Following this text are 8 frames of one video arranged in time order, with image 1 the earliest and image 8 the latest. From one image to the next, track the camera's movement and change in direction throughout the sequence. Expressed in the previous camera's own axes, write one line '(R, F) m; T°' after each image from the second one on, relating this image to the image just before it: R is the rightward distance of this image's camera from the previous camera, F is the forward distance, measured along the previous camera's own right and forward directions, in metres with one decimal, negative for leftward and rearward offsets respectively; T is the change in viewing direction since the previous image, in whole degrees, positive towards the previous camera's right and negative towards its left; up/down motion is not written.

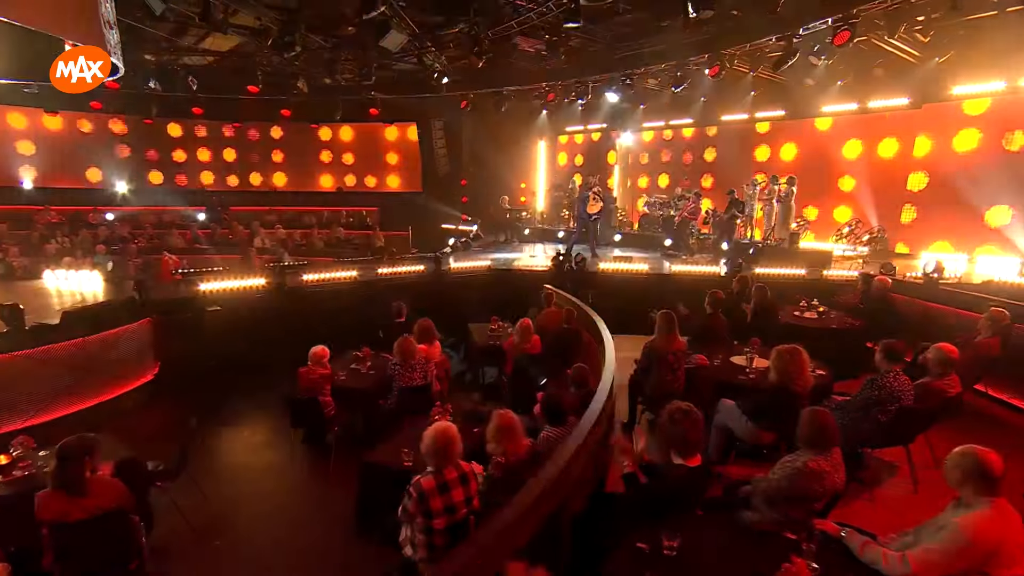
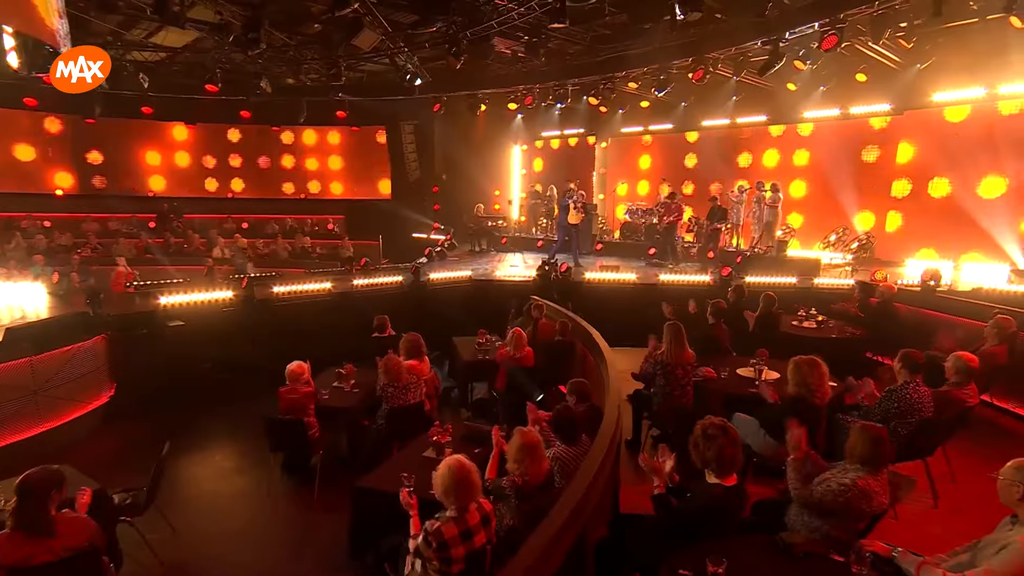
(-0.7, +0.5) m; +5°
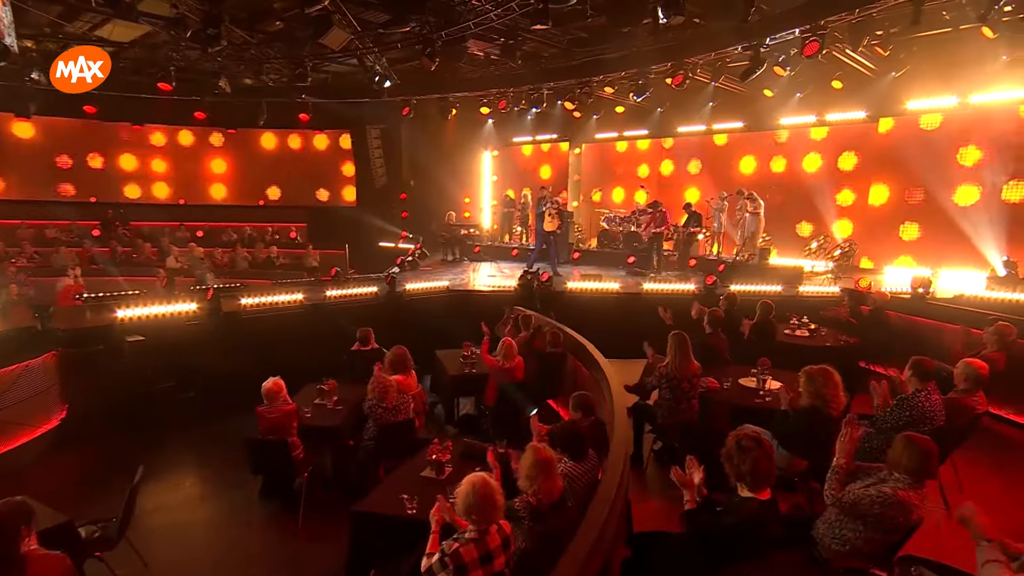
(-0.7, +0.4) m; +5°
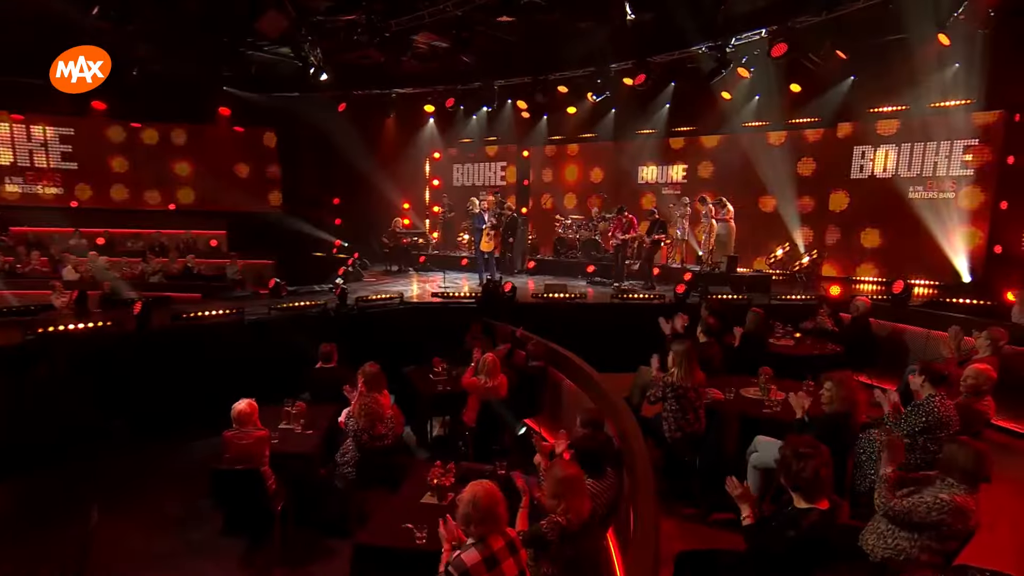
(-1.1, +0.9) m; +9°
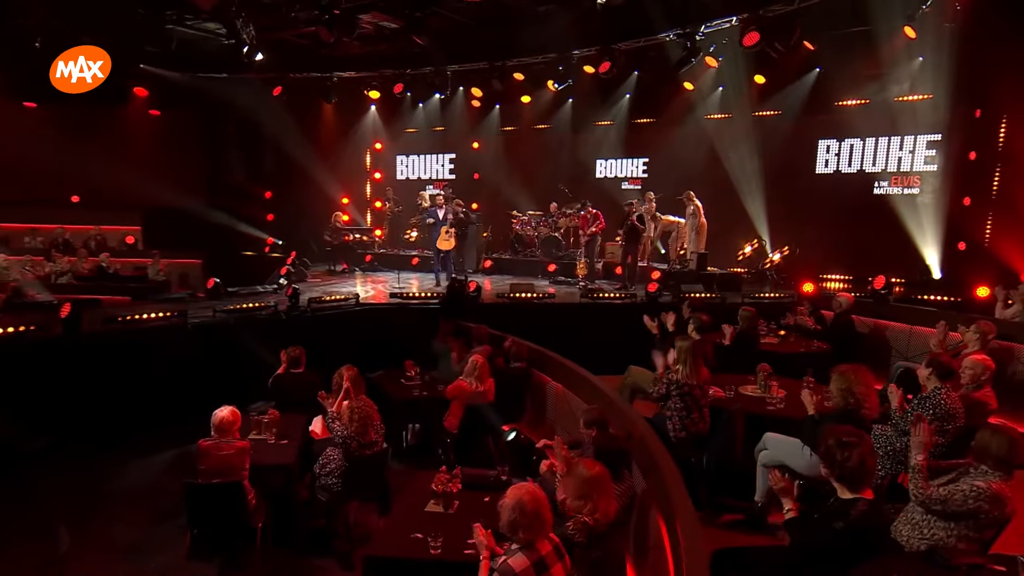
(-0.8, +0.8) m; +8°
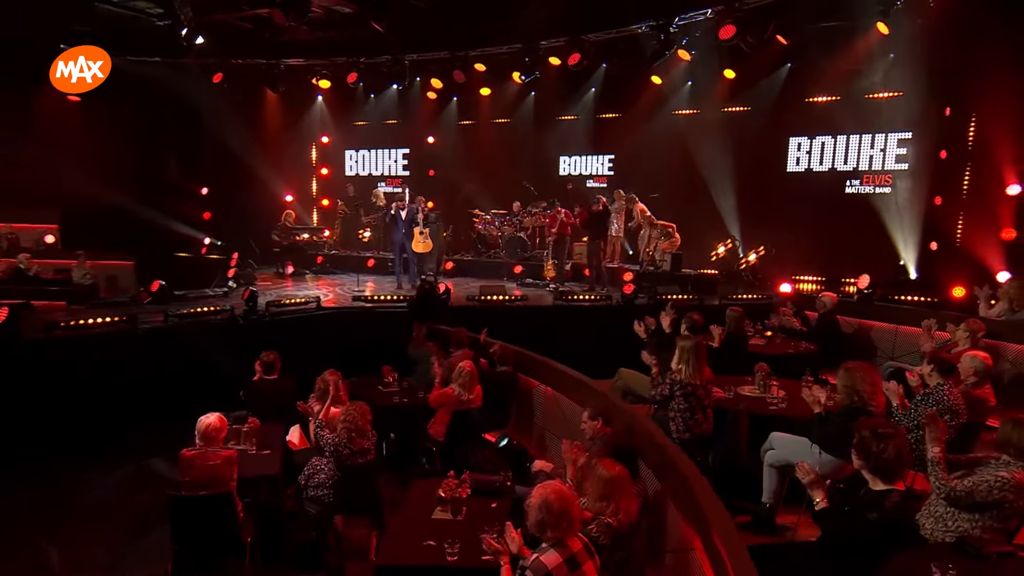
(-0.6, +0.6) m; +6°
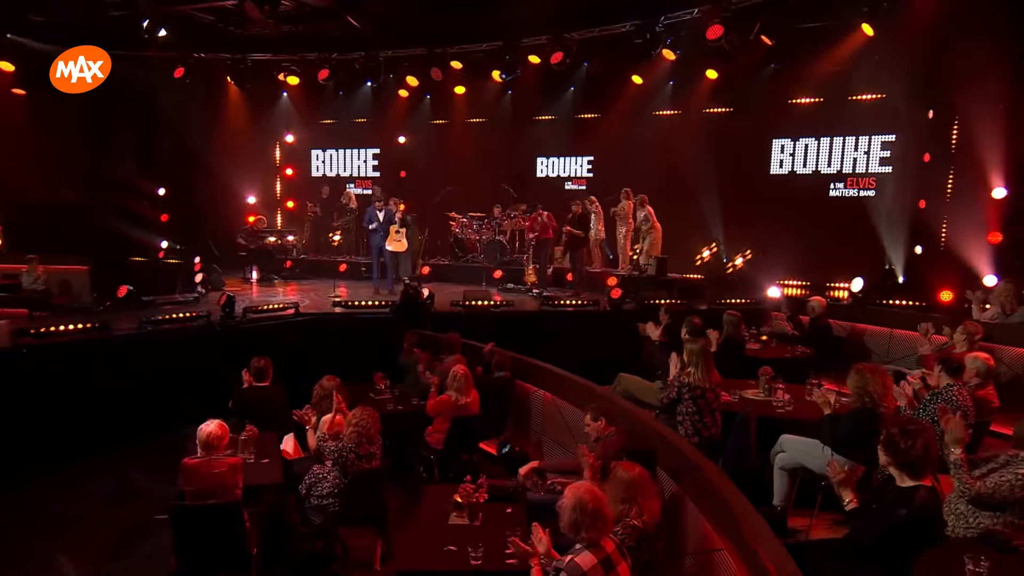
(-0.4, +0.4) m; +4°
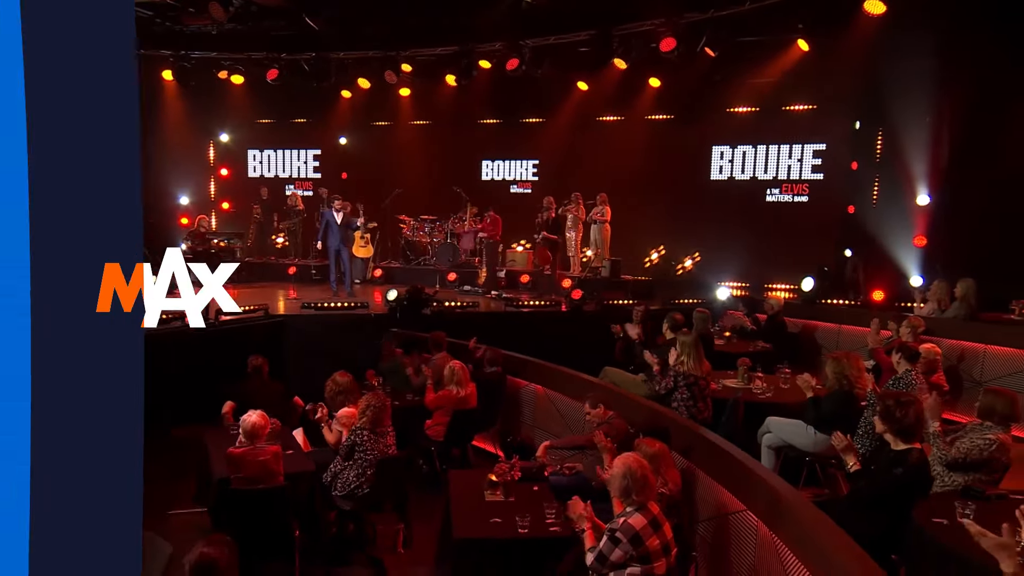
(-0.7, 0.0) m; +8°
